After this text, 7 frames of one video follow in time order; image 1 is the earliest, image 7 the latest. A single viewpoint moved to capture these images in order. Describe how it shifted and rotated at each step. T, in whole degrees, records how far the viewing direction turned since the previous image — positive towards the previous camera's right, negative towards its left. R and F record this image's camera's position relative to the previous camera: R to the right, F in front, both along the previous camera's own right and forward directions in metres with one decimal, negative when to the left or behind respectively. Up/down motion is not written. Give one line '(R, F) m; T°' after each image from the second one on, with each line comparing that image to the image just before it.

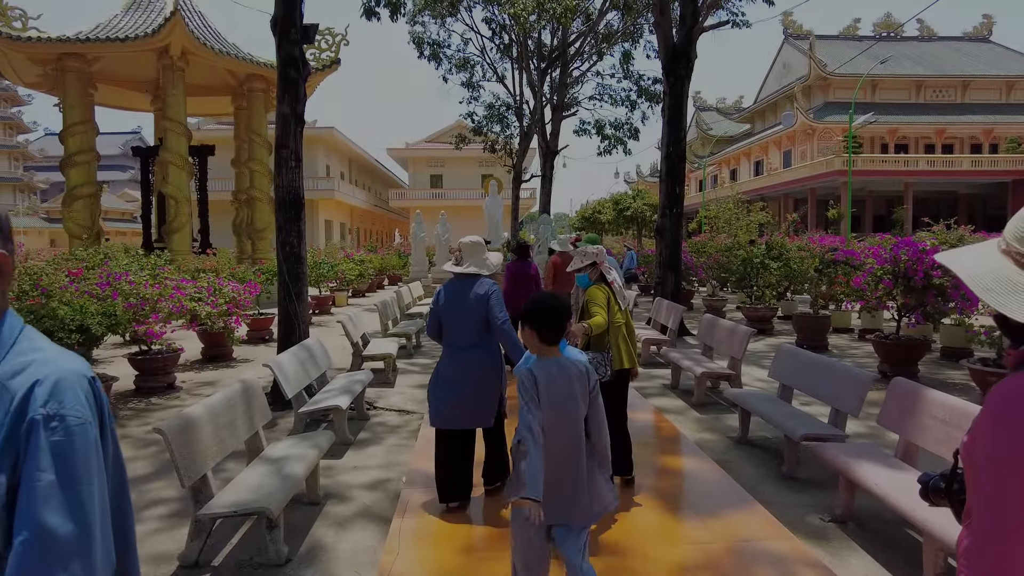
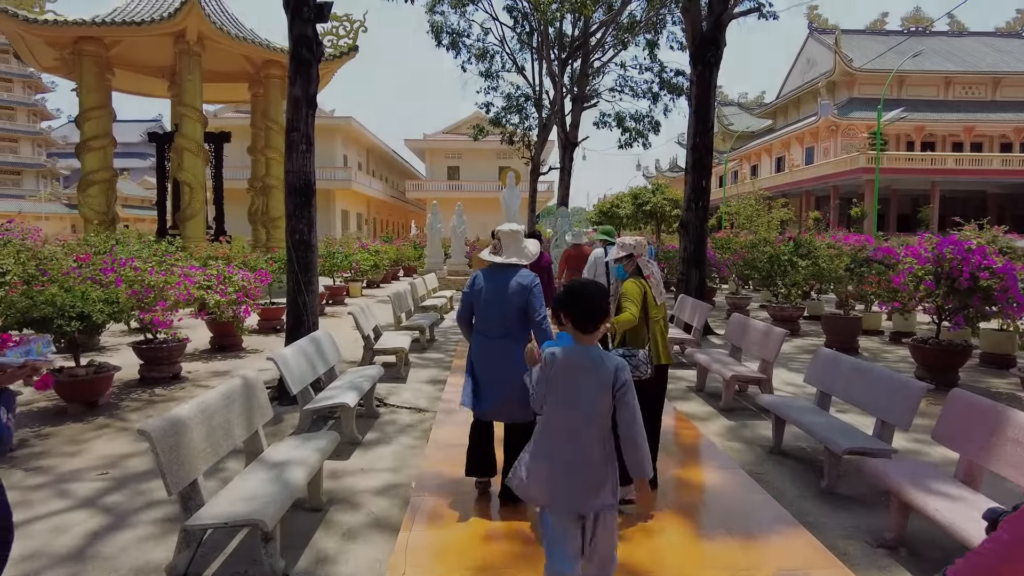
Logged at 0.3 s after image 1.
(0.0, +0.3) m; -1°
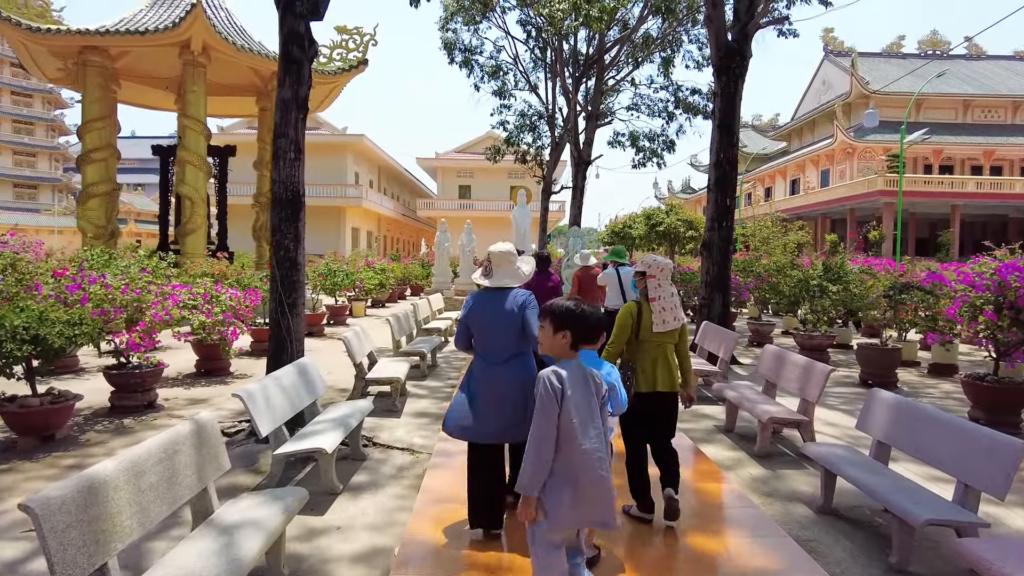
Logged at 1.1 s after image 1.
(0.0, +0.6) m; -1°
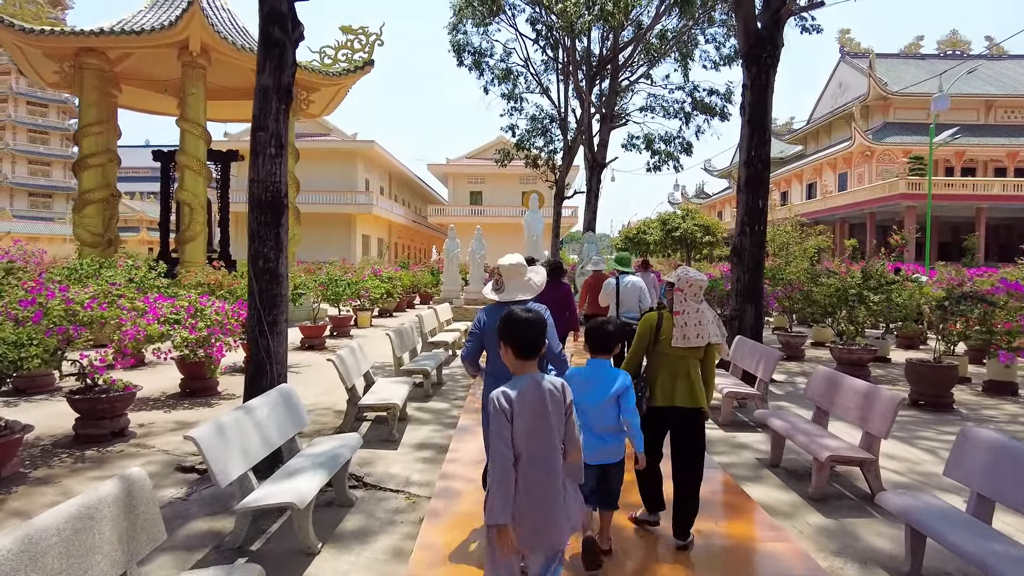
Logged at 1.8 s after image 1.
(0.0, +0.7) m; -1°
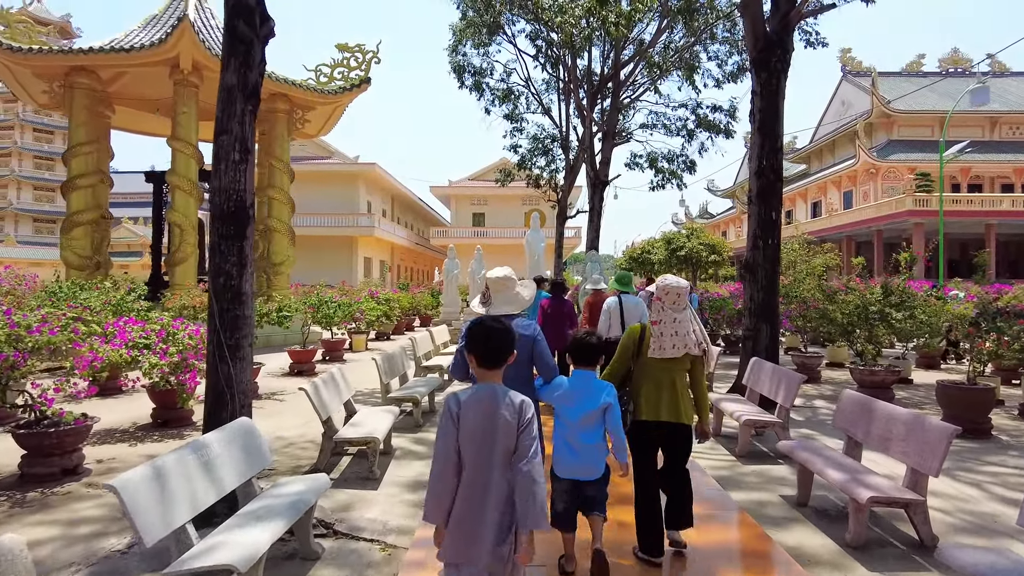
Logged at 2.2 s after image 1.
(+0.1, +0.5) m; 0°
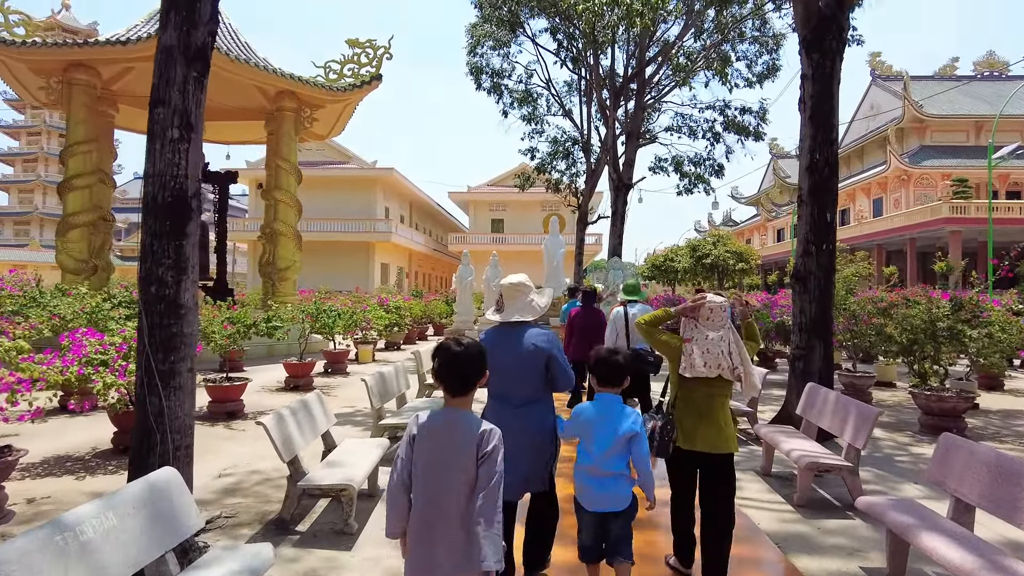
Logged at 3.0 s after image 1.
(+0.1, +0.9) m; -2°
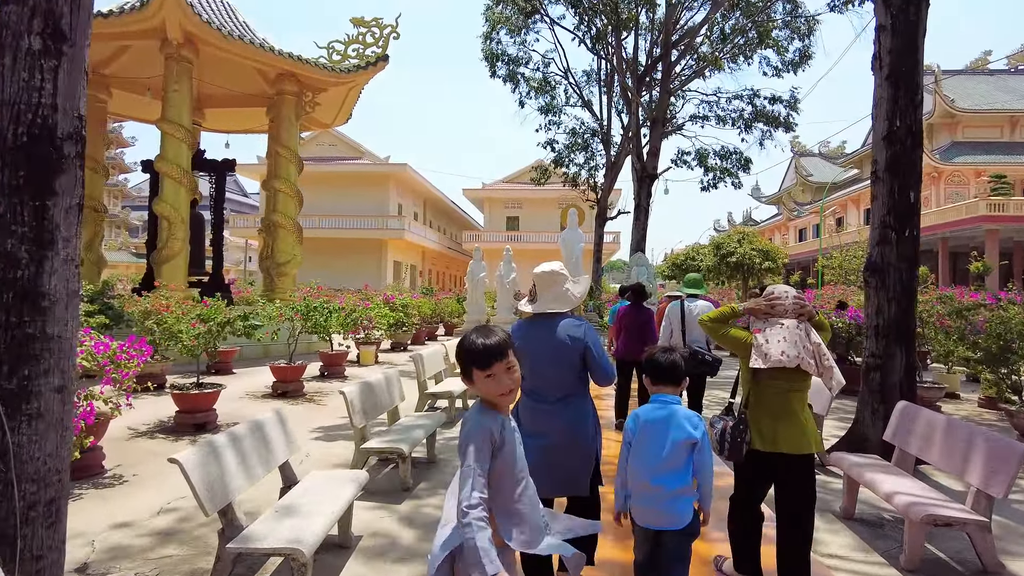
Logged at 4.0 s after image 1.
(0.0, +1.0) m; -1°
